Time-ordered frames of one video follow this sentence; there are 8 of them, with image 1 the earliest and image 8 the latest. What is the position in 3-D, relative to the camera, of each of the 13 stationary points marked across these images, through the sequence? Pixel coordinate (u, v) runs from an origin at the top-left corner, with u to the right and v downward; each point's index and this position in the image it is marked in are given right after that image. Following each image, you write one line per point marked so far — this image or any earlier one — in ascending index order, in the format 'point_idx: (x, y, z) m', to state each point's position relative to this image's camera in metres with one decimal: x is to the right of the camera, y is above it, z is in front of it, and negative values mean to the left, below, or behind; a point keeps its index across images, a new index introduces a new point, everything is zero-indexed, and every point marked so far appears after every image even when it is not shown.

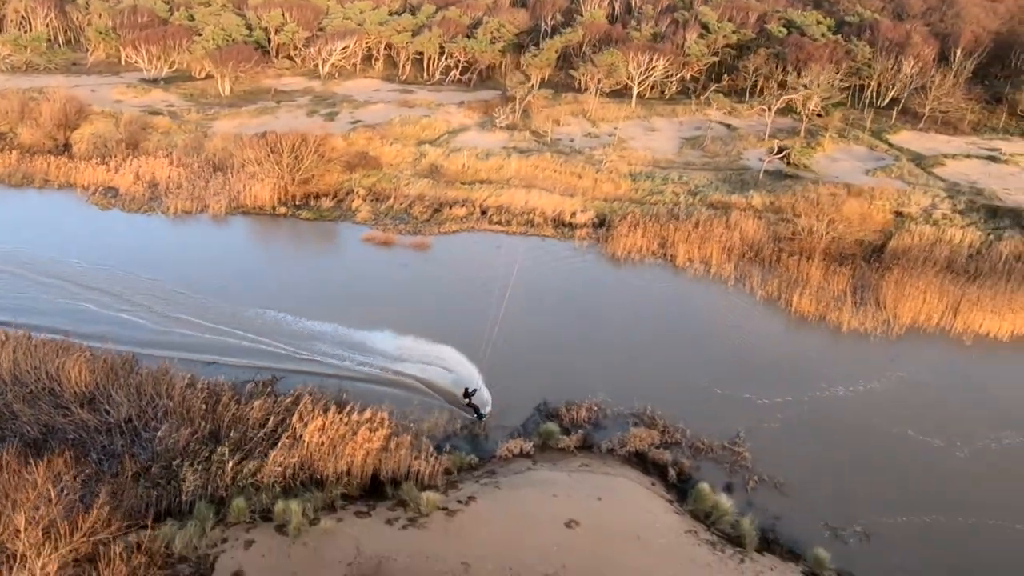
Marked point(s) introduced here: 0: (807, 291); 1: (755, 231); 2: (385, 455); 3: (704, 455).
0: (+6.3, -0.1, +13.1) m
1: (+5.9, +1.4, +15.1) m
2: (-1.7, -2.2, +8.3) m
3: (+2.8, -2.5, +9.1) m
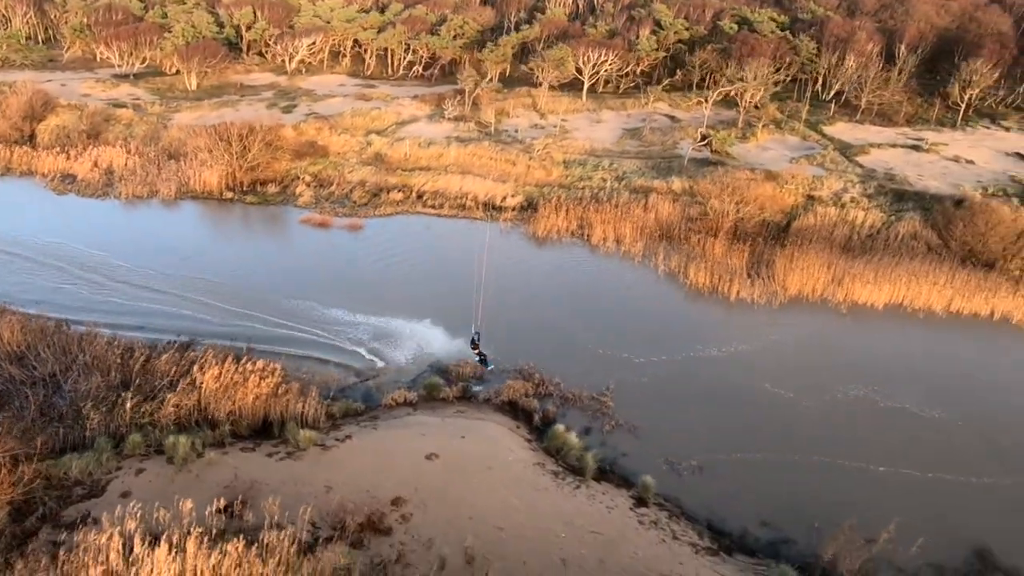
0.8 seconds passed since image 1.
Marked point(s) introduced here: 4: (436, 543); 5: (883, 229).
0: (+4.4, +0.5, +14.1) m
1: (+4.1, +2.0, +16.1) m
2: (-3.5, -1.6, +9.2) m
3: (+0.9, -1.9, +10.0) m
4: (-0.9, -3.0, +7.3) m
5: (+9.6, +1.5, +15.9) m
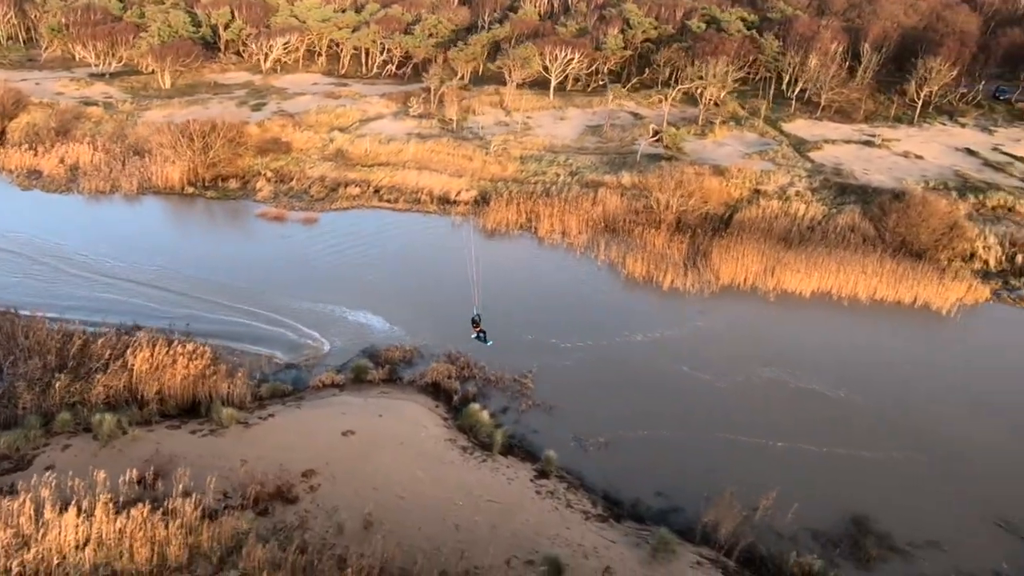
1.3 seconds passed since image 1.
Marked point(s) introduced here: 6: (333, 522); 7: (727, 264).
0: (+3.1, +0.8, +14.6) m
1: (+2.7, +2.2, +16.5) m
2: (-4.8, -1.4, +9.6) m
3: (-0.3, -1.7, +10.5) m
4: (-2.2, -2.8, +7.7) m
5: (+8.3, +1.8, +16.4) m
6: (-2.2, -2.9, +7.5) m
7: (+4.9, +0.6, +14.1) m
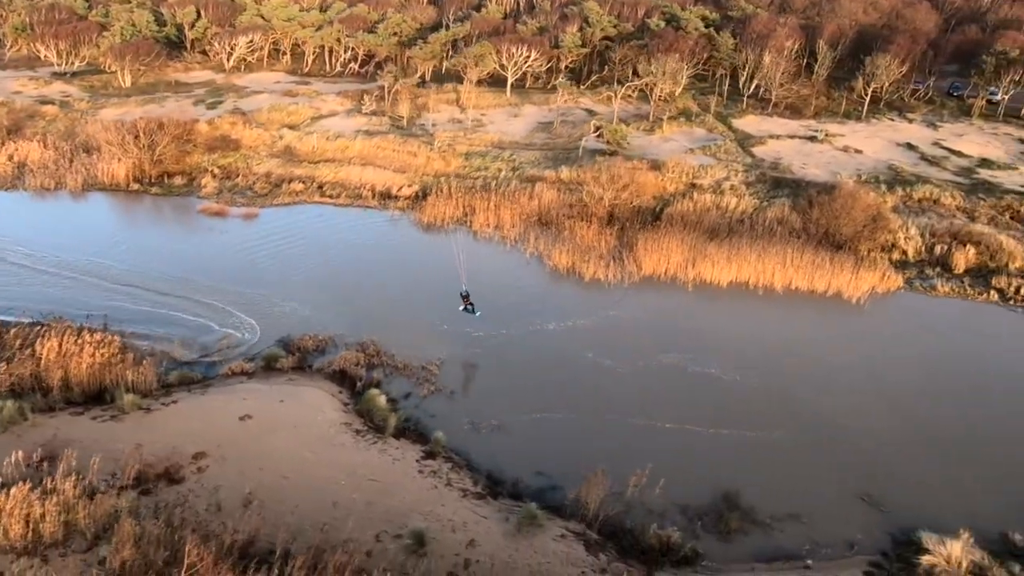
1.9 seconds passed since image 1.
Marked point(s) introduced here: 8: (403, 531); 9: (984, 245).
0: (+1.4, +1.0, +14.9) m
1: (+1.0, +2.4, +16.9) m
2: (-6.5, -1.3, +9.9) m
3: (-2.0, -1.5, +10.8) m
4: (-3.8, -2.6, +8.0) m
5: (+6.6, +2.0, +16.8) m
6: (-3.8, -2.7, +7.8) m
7: (+3.2, +0.8, +14.5) m
8: (-1.3, -3.0, +7.5) m
9: (+11.8, +1.1, +15.4) m
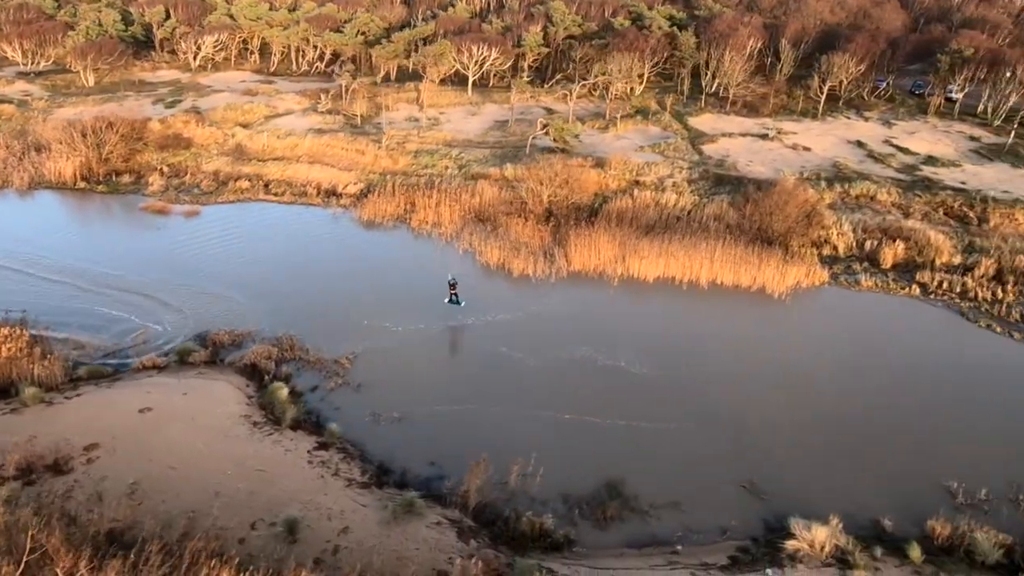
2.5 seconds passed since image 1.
0: (-0.2, +1.1, +15.1) m
1: (-0.6, +2.5, +17.0) m
2: (-8.1, -1.2, +10.0) m
3: (-3.6, -1.4, +10.9) m
4: (-5.4, -2.5, +8.1) m
5: (+5.0, +2.1, +17.0) m
6: (-5.4, -2.6, +8.0) m
7: (+1.6, +0.9, +14.6) m
8: (-2.9, -2.9, +7.6) m
9: (+10.1, +1.2, +15.6) m
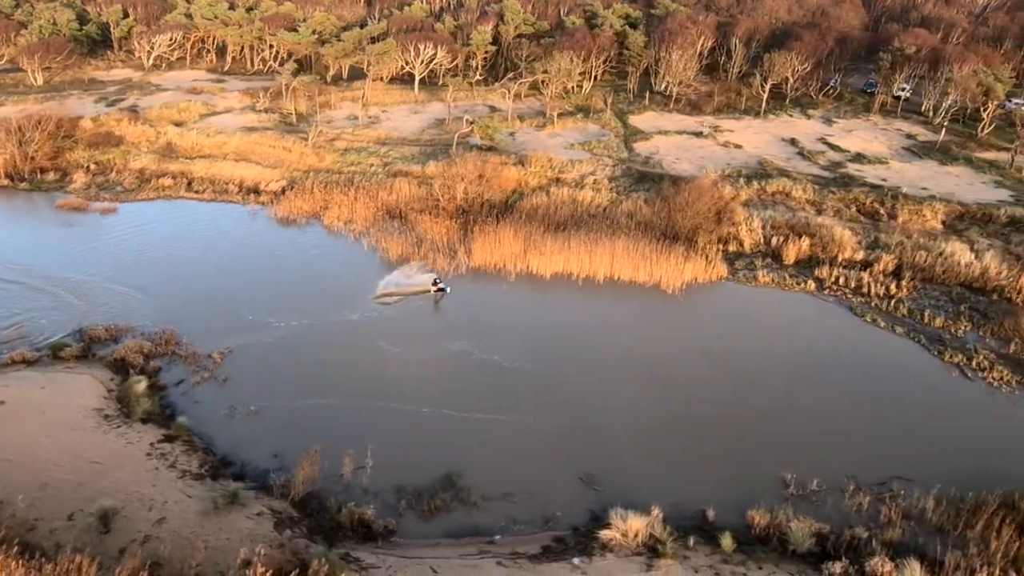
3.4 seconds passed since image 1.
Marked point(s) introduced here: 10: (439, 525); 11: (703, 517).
0: (-2.5, +1.2, +15.1) m
1: (-2.9, +2.6, +17.1) m
2: (-10.4, -1.1, +10.1) m
3: (-5.9, -1.3, +11.0) m
4: (-7.7, -2.4, +8.2) m
5: (+2.6, +2.2, +17.0) m
6: (-7.7, -2.5, +8.0) m
7: (-0.7, +1.0, +14.7) m
8: (-5.2, -2.8, +7.7) m
9: (+7.8, +1.3, +15.6) m
10: (-1.0, -3.1, +8.1) m
11: (+2.5, -3.0, +8.2) m
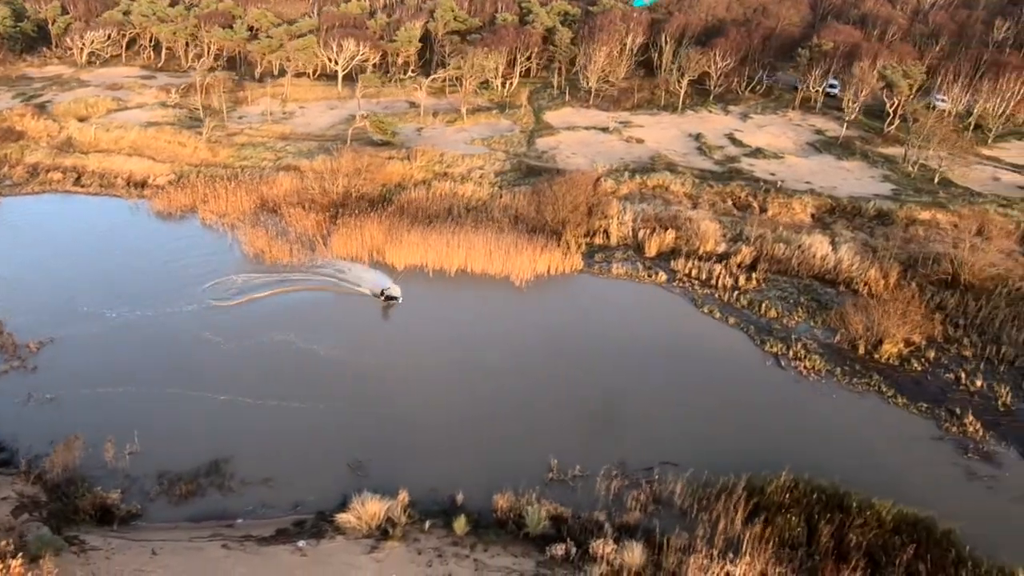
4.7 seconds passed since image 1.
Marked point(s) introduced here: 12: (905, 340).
0: (-5.9, +1.3, +15.2) m
1: (-6.3, +2.8, +17.2) m
2: (-13.7, -0.9, +10.1) m
3: (-9.3, -1.1, +11.0) m
4: (-11.0, -2.3, +8.3) m
5: (-0.7, +2.4, +17.1) m
6: (-11.0, -2.3, +8.1) m
7: (-4.1, +1.2, +14.8) m
8: (-8.6, -2.6, +7.8) m
9: (+4.4, +1.5, +15.7) m
10: (-4.3, -2.9, +8.2) m
11: (-0.8, -2.9, +8.3) m
12: (+7.6, -1.0, +11.9) m
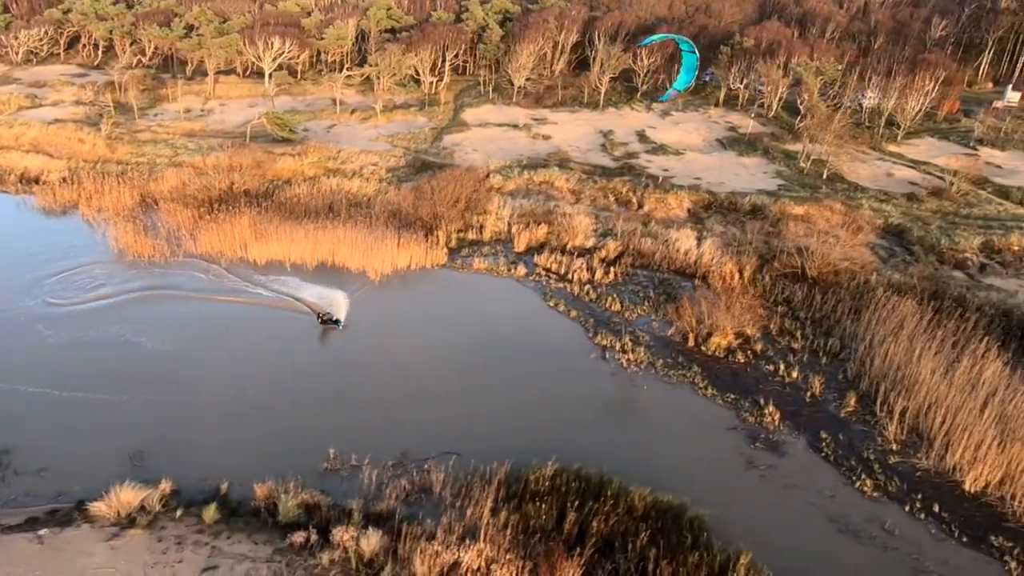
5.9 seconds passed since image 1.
0: (-9.1, +1.5, +15.3) m
1: (-9.6, +2.9, +17.2) m
2: (-17.0, -0.8, +10.2) m
3: (-12.5, -1.0, +11.1) m
4: (-14.2, -2.2, +8.3) m
5: (-4.0, +2.5, +17.2) m
6: (-14.2, -2.2, +8.1) m
7: (-7.3, +1.3, +14.8) m
8: (-11.8, -2.5, +7.8) m
9: (+1.2, +1.6, +15.8) m
10: (-7.5, -2.8, +8.3) m
11: (-4.0, -2.7, +8.4) m
12: (+4.4, -0.9, +12.0) m
